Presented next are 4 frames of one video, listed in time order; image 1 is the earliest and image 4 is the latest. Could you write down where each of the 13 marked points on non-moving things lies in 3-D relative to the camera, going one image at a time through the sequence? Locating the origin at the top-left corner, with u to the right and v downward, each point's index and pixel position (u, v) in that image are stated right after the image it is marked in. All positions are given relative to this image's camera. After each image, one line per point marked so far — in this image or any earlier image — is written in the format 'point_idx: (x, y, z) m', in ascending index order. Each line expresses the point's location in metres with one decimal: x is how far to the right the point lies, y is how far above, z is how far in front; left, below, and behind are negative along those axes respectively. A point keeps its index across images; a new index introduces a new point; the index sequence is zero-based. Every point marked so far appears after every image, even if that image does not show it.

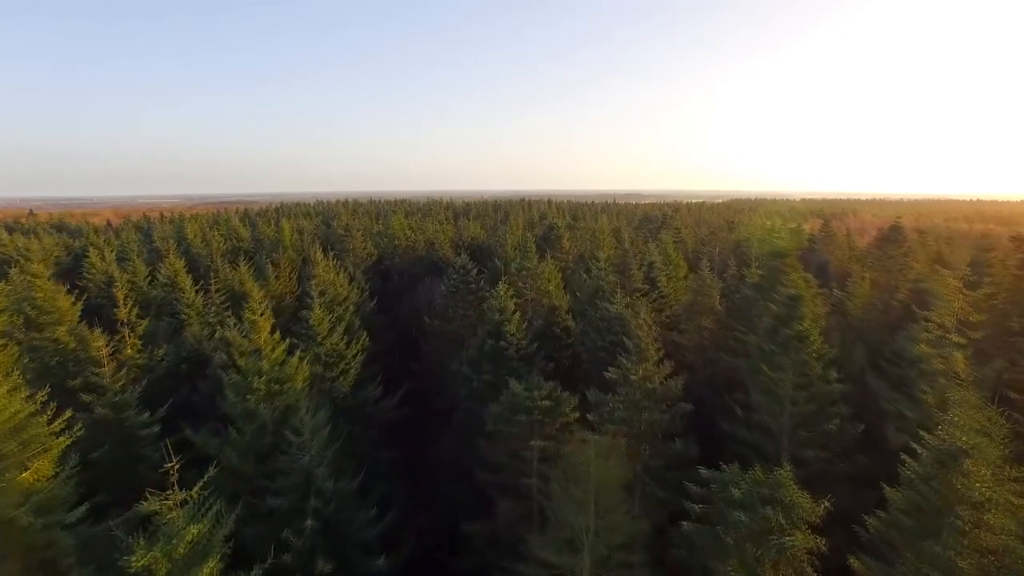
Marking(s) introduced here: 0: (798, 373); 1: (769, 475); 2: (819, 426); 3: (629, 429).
0: (+12.9, -3.9, +18.6) m
1: (+8.2, -6.0, +13.1) m
2: (+13.6, -6.2, +18.2) m
3: (+5.5, -6.7, +19.3) m
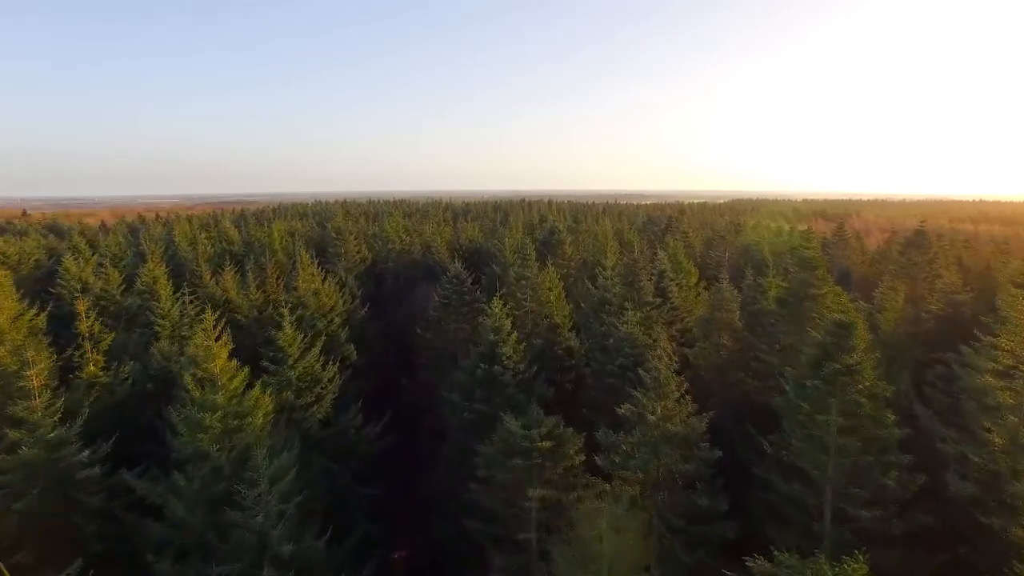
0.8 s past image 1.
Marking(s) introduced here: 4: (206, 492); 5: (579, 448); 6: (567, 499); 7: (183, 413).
0: (+12.7, -4.8, +15.6) m
1: (+8.0, -6.9, +10.1) m
2: (+13.4, -7.2, +15.3) m
3: (+5.3, -7.6, +16.4) m
4: (-13.2, -8.8, +17.7) m
5: (+3.0, -7.0, +18.0) m
6: (+2.3, -9.1, +17.5) m
7: (-14.3, -5.5, +17.8) m
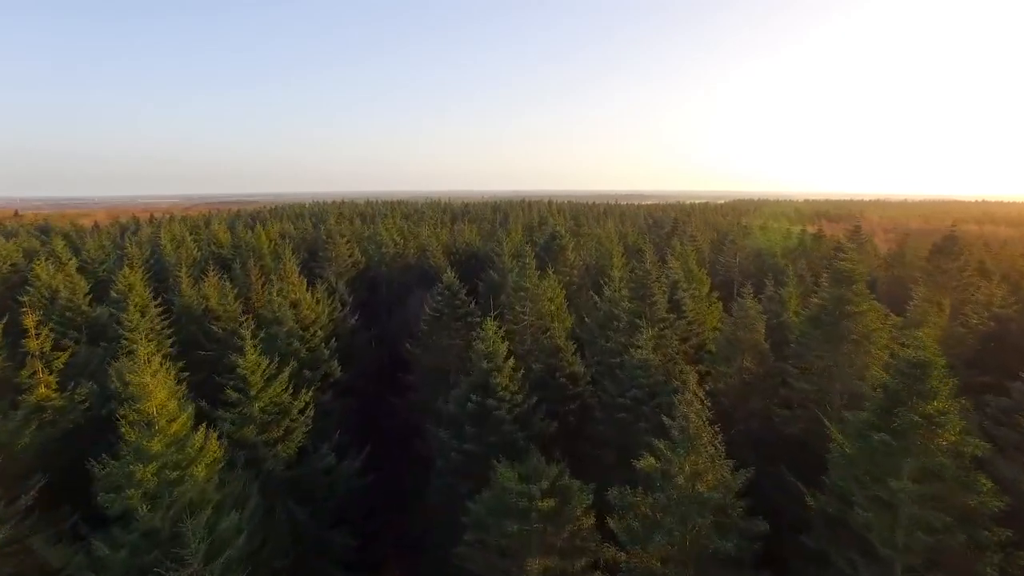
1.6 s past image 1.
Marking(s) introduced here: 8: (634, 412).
0: (+12.5, -5.7, +12.5) m
1: (+7.8, -7.8, +7.0) m
2: (+13.2, -8.1, +12.1) m
3: (+5.1, -8.6, +13.2) m
4: (-13.4, -9.8, +14.5) m
5: (+2.8, -8.0, +14.9) m
6: (+2.1, -10.0, +14.4) m
7: (-14.5, -6.4, +14.7) m
8: (+5.9, -5.9, +19.5) m
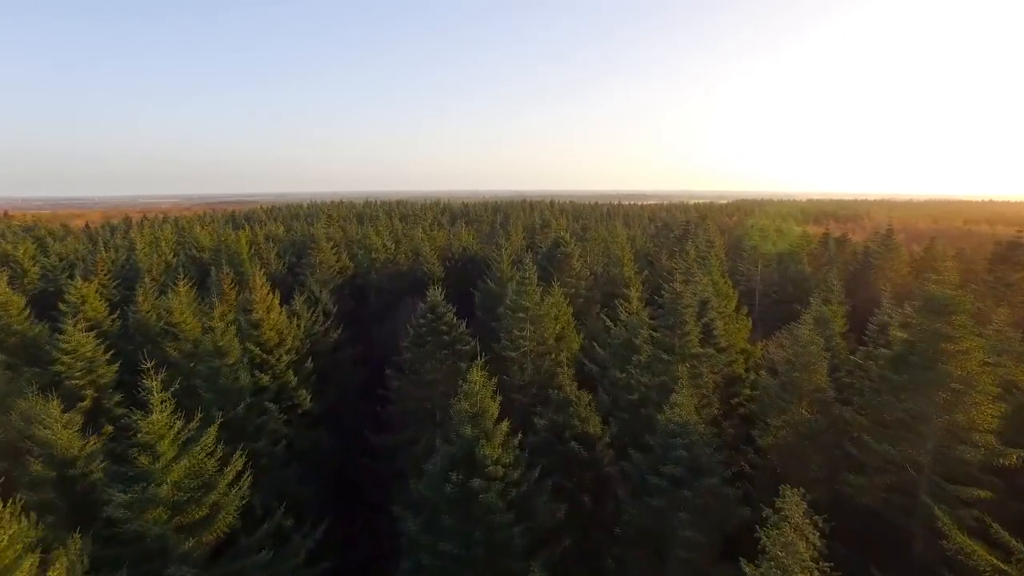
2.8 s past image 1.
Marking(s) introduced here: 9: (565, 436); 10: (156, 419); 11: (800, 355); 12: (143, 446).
0: (+12.3, -7.1, +7.2) m
1: (+7.6, -9.2, +1.8) m
2: (+13.0, -9.4, +6.9) m
3: (+4.9, -9.9, +8.0) m
4: (-13.6, -11.1, +9.3) m
5: (+2.6, -9.3, +9.7) m
6: (+2.0, -11.3, +9.2) m
7: (-14.7, -7.7, +9.5) m
8: (+5.7, -7.2, +14.2) m
9: (+2.2, -5.9, +16.9) m
10: (-13.3, -4.8, +15.3) m
11: (+14.1, -3.3, +19.8) m
12: (-13.8, -5.8, +15.4) m
